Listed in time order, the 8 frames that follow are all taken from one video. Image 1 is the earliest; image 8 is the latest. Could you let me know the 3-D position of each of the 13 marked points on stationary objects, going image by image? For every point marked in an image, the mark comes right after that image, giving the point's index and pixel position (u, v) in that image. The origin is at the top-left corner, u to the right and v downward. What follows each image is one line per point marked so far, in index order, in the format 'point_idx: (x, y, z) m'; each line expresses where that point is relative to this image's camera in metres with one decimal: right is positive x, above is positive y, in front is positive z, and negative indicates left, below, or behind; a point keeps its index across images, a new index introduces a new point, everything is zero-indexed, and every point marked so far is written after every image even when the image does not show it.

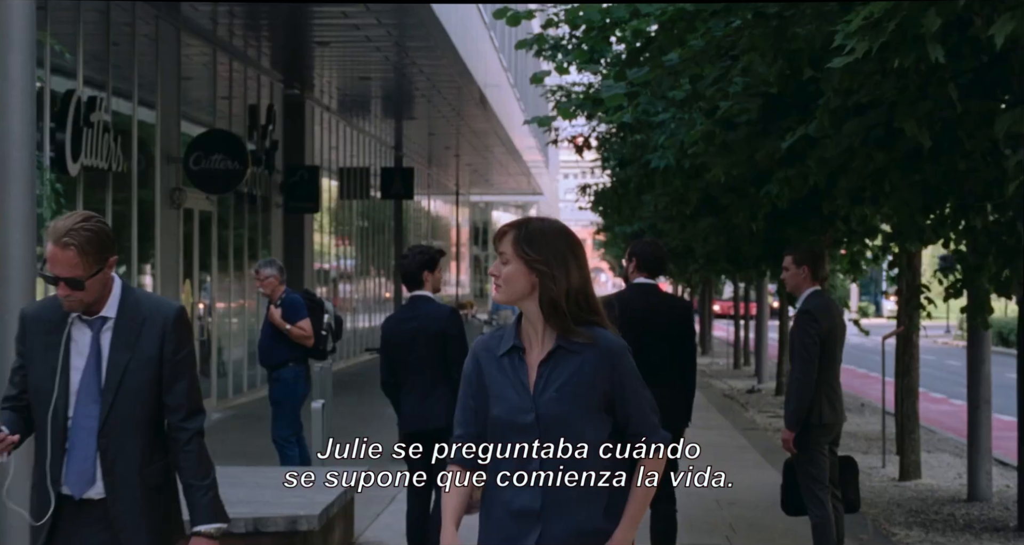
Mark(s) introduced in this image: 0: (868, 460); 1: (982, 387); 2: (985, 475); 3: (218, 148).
0: (+3.8, -2.0, +13.5) m
1: (+4.1, -1.0, +10.7) m
2: (+4.1, -1.8, +10.8) m
3: (-3.4, +1.4, +14.5) m
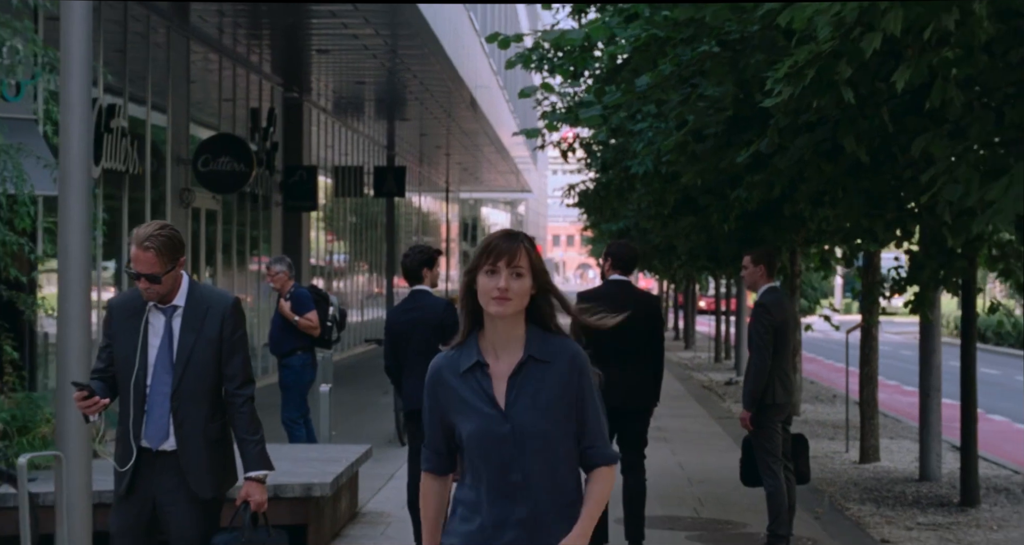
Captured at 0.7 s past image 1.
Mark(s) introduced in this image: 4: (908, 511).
0: (+3.7, -2.0, +14.5) m
1: (+4.0, -1.0, +11.7) m
2: (+4.0, -1.7, +11.8) m
3: (-3.5, +1.5, +15.4) m
4: (+3.3, -2.0, +10.4) m
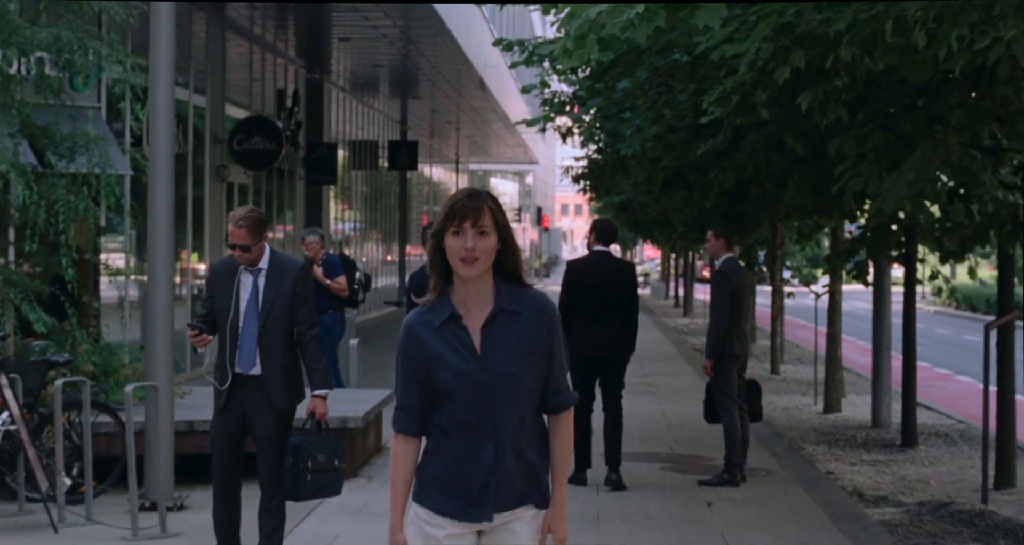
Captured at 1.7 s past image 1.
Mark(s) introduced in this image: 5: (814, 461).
0: (+3.7, -1.6, +16.2) m
1: (+4.0, -0.7, +13.3) m
2: (+4.0, -1.5, +13.4) m
3: (-3.5, +1.9, +17.0) m
4: (+3.3, -1.7, +12.1) m
5: (+2.8, -1.7, +11.4) m
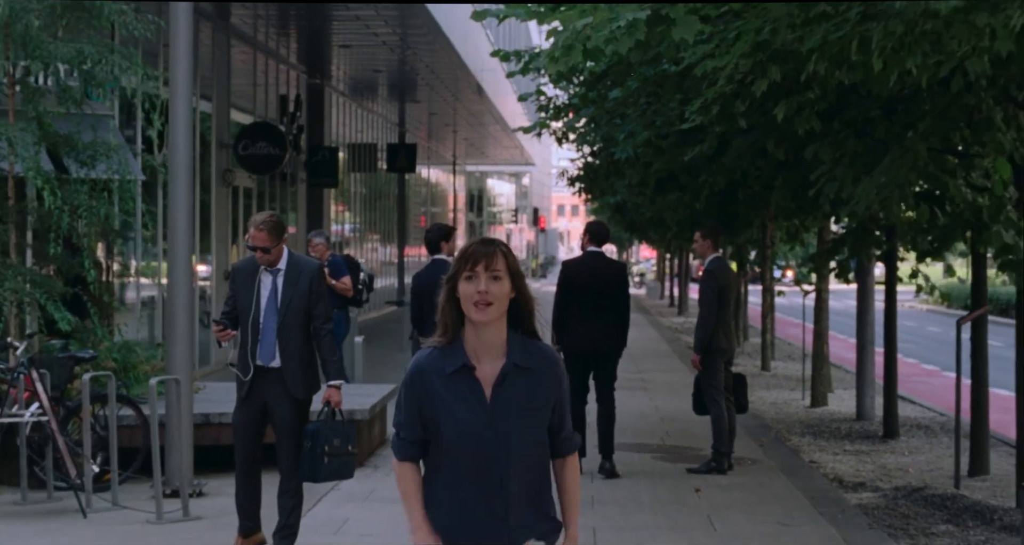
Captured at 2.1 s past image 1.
0: (+3.7, -1.6, +16.7) m
1: (+4.0, -0.7, +13.9) m
2: (+4.0, -1.4, +13.9) m
3: (-3.5, +1.9, +17.6) m
4: (+3.3, -1.7, +12.6) m
5: (+2.8, -1.7, +12.0) m
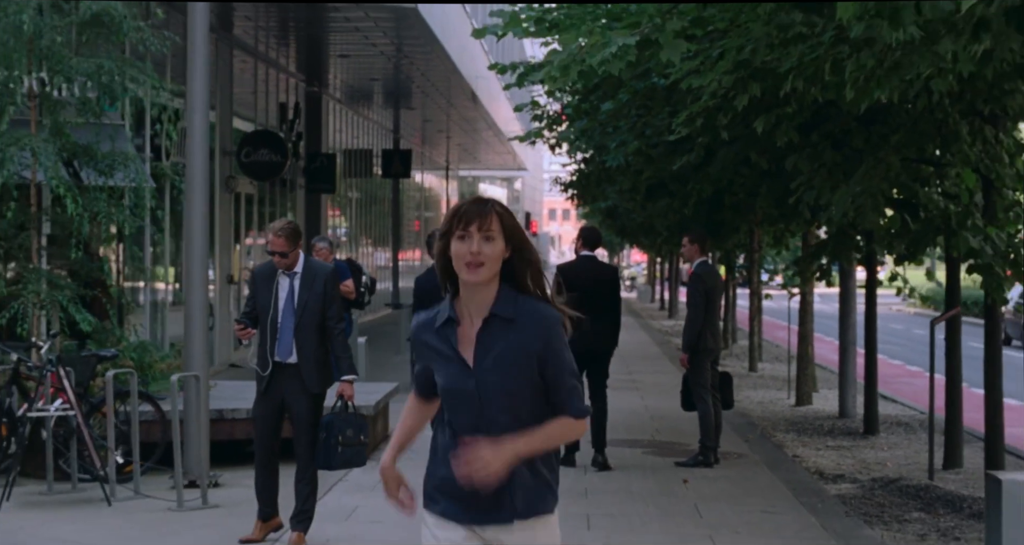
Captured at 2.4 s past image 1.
0: (+3.6, -1.7, +17.3) m
1: (+3.9, -0.7, +14.4) m
2: (+3.9, -1.5, +14.5) m
3: (-3.6, +1.8, +18.1) m
4: (+3.3, -1.8, +13.2) m
5: (+2.7, -1.7, +12.5) m
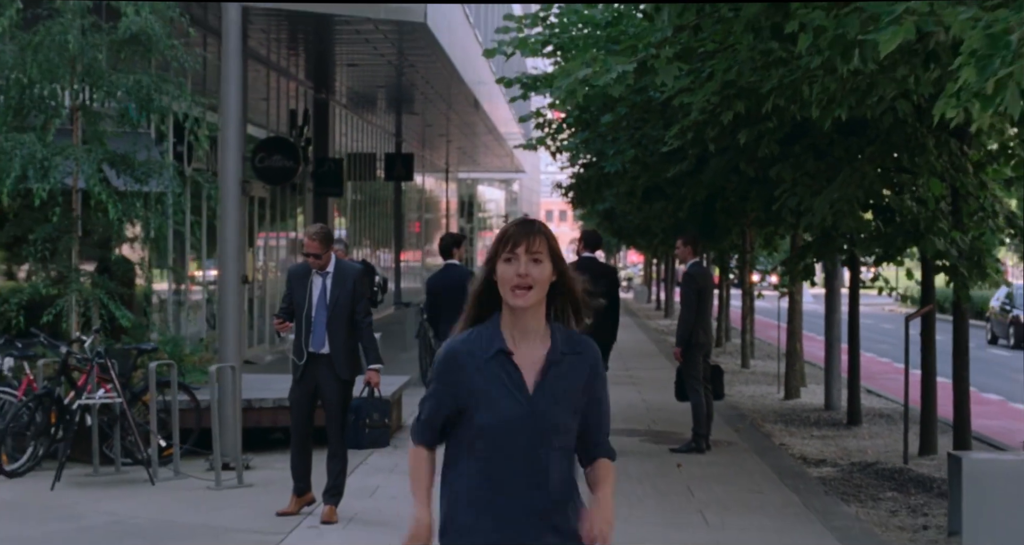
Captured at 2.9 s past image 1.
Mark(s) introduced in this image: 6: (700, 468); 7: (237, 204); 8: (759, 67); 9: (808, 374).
0: (+3.7, -1.7, +18.1) m
1: (+4.0, -0.7, +15.3) m
2: (+4.0, -1.5, +15.4) m
3: (-3.6, +1.8, +18.9) m
4: (+3.3, -1.8, +14.0) m
5: (+2.8, -1.7, +13.4) m
6: (+1.7, -1.7, +11.0) m
7: (-2.2, +0.5, +9.8) m
8: (+1.6, +1.3, +8.1) m
9: (+4.6, -1.6, +19.5) m
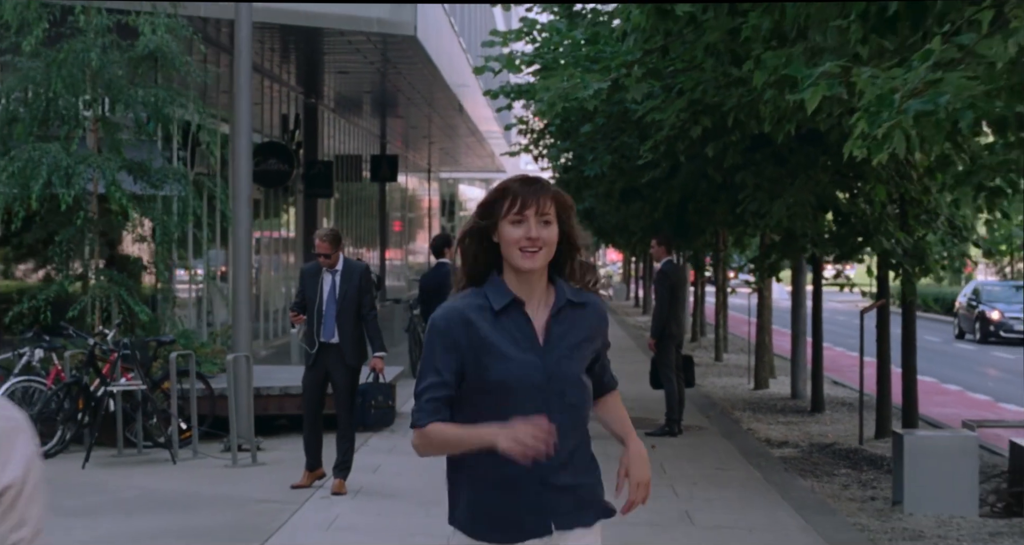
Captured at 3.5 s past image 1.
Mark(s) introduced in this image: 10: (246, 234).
0: (+3.4, -1.6, +19.1) m
1: (+3.8, -0.7, +16.3) m
2: (+3.8, -1.4, +16.4) m
3: (-3.8, +1.9, +19.8) m
4: (+3.2, -1.7, +15.0) m
5: (+2.6, -1.7, +14.4) m
6: (+1.5, -1.7, +12.0) m
7: (-2.3, +0.6, +10.8) m
8: (+1.5, +1.4, +9.1) m
9: (+4.4, -1.6, +20.6) m
10: (-2.3, +0.3, +10.9) m
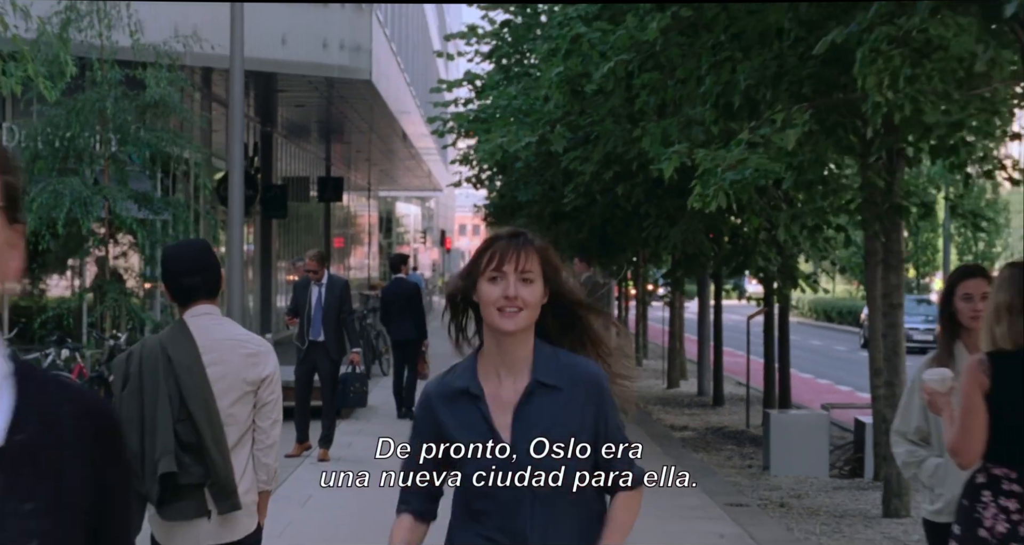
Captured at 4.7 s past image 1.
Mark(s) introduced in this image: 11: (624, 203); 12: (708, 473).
0: (+2.4, -1.9, +21.7) m
1: (+2.9, -0.9, +18.9) m
2: (+2.9, -1.7, +19.0) m
3: (-4.8, +1.6, +22.0) m
4: (+2.4, -1.9, +17.6) m
5: (+1.9, -1.9, +16.9) m
6: (+0.9, -1.8, +14.4) m
7: (-2.8, +0.4, +13.0) m
8: (+1.1, +1.2, +11.6) m
9: (+3.3, -1.8, +23.1) m
10: (-2.9, +0.2, +13.2) m
11: (+1.3, +0.8, +14.1) m
12: (+1.8, -1.9, +11.7) m
